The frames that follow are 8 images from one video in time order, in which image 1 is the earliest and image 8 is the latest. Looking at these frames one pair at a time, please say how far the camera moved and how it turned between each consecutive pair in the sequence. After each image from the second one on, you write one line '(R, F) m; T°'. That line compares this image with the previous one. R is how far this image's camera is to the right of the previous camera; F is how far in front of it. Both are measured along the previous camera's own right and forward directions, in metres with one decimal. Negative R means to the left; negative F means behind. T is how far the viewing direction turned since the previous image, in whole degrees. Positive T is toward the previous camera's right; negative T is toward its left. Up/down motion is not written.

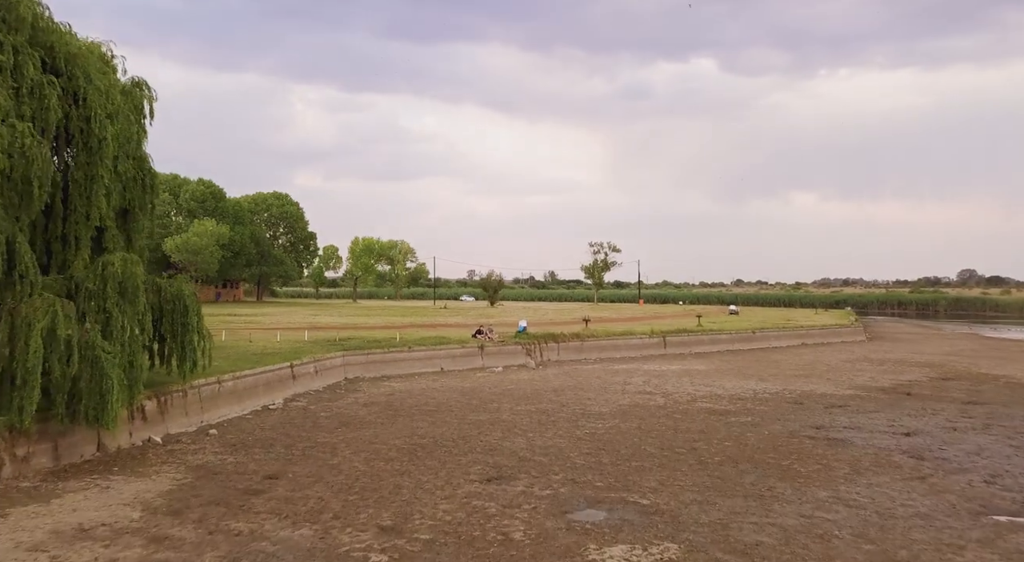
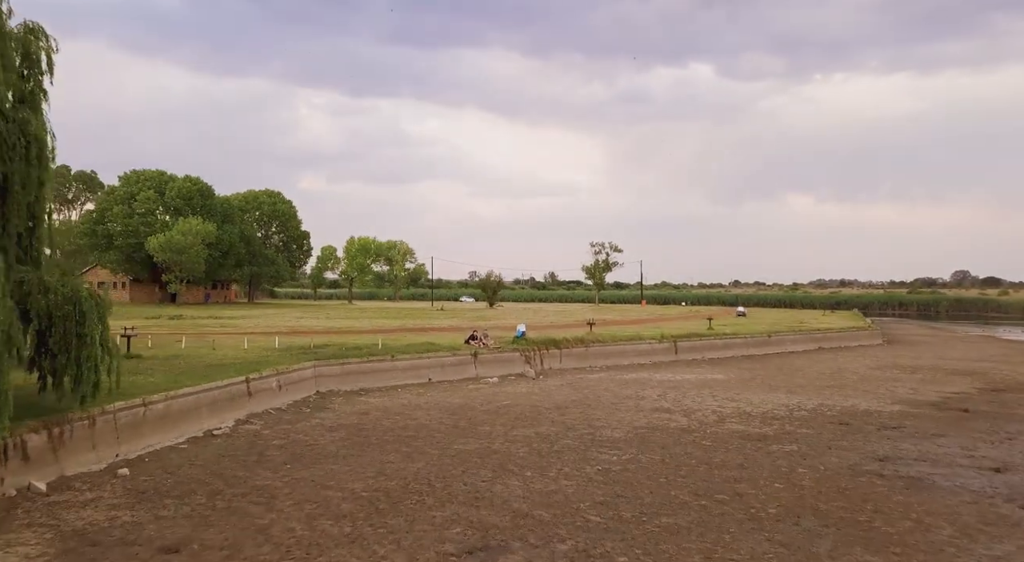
(+0.1, +2.4) m; 0°
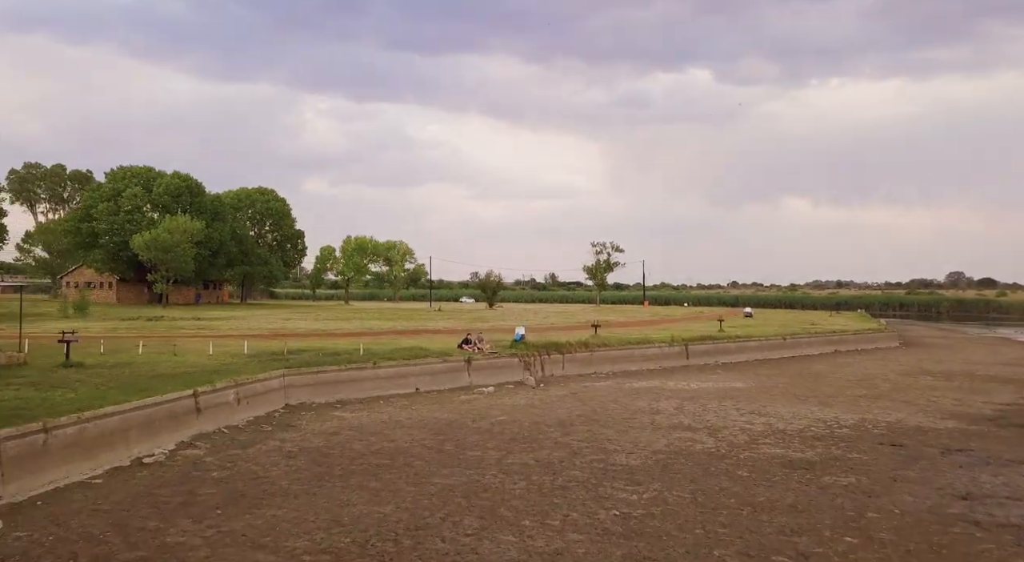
(+0.1, +2.1) m; 0°
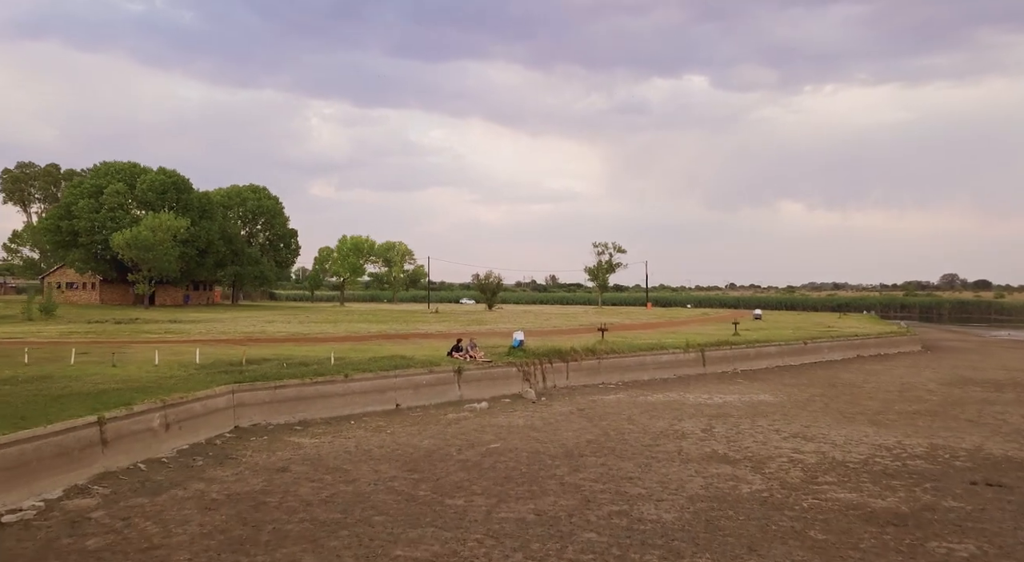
(+0.1, +2.5) m; 0°
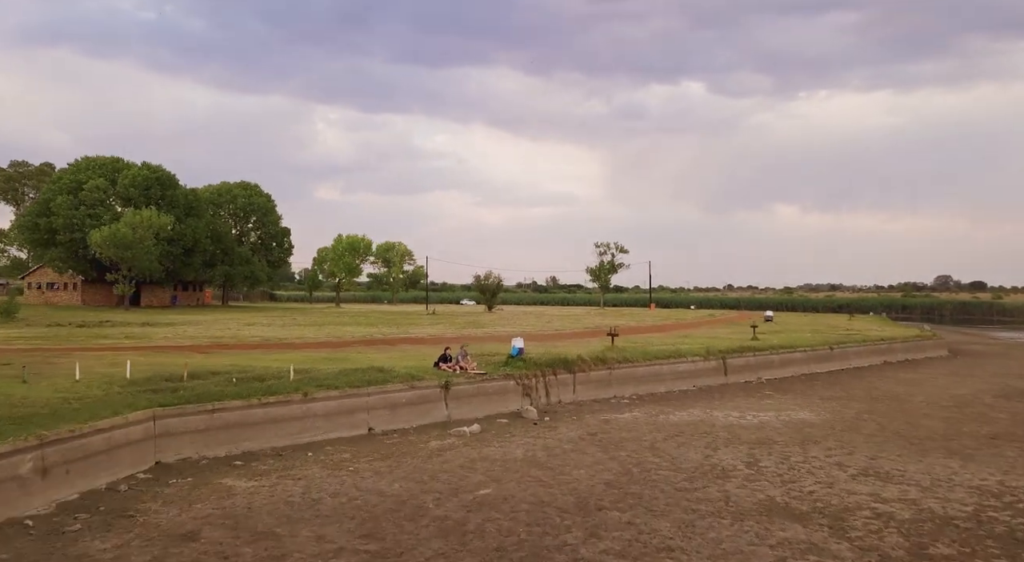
(+0.1, +2.6) m; 0°
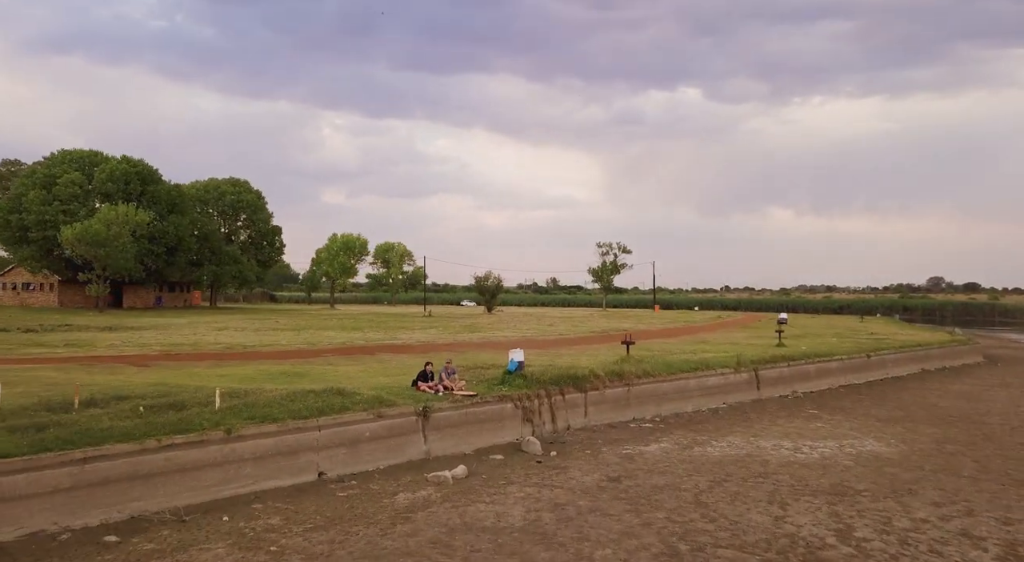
(+0.1, +3.0) m; 0°
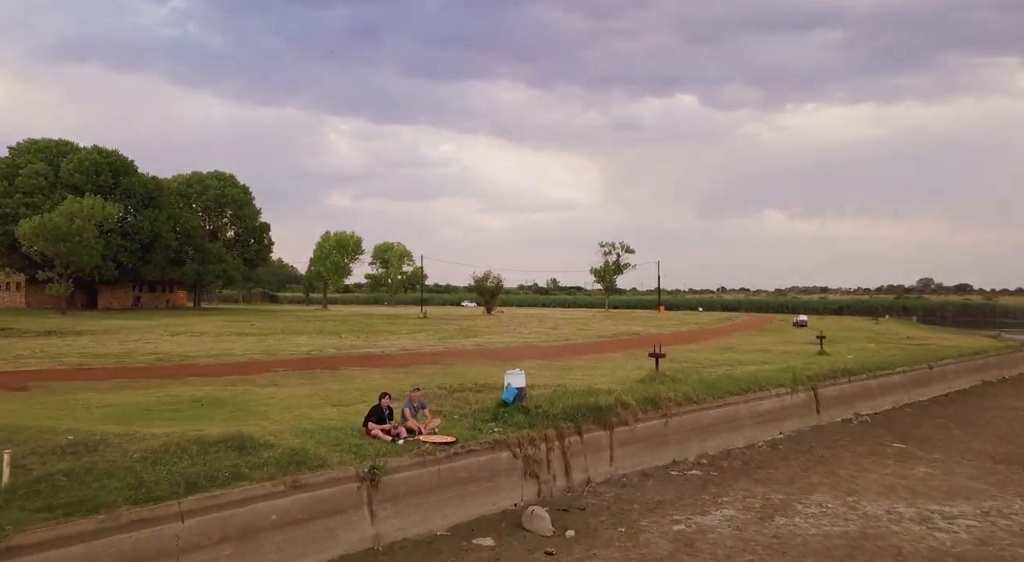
(+0.1, +3.8) m; 0°
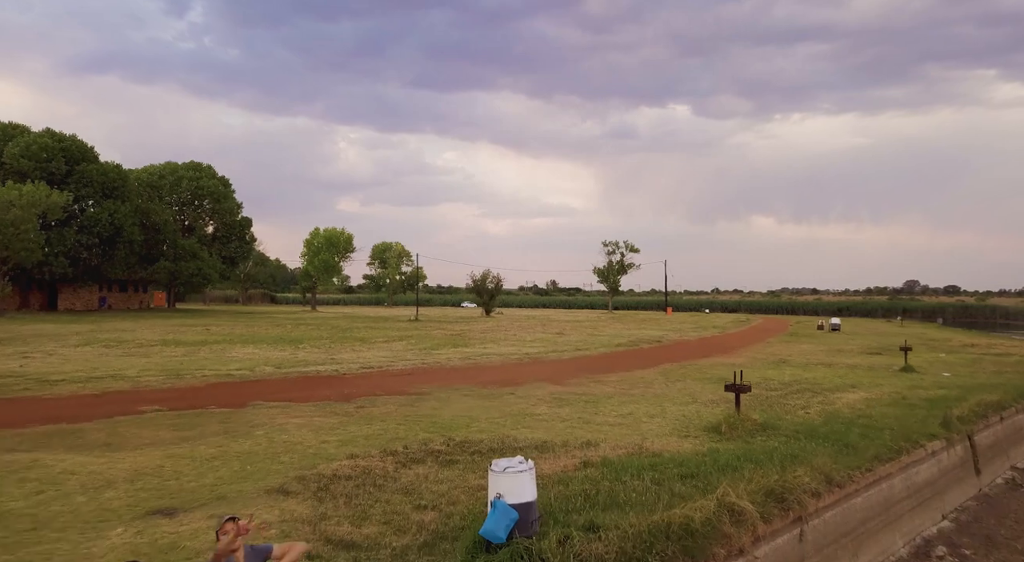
(0.0, +5.3) m; 0°
